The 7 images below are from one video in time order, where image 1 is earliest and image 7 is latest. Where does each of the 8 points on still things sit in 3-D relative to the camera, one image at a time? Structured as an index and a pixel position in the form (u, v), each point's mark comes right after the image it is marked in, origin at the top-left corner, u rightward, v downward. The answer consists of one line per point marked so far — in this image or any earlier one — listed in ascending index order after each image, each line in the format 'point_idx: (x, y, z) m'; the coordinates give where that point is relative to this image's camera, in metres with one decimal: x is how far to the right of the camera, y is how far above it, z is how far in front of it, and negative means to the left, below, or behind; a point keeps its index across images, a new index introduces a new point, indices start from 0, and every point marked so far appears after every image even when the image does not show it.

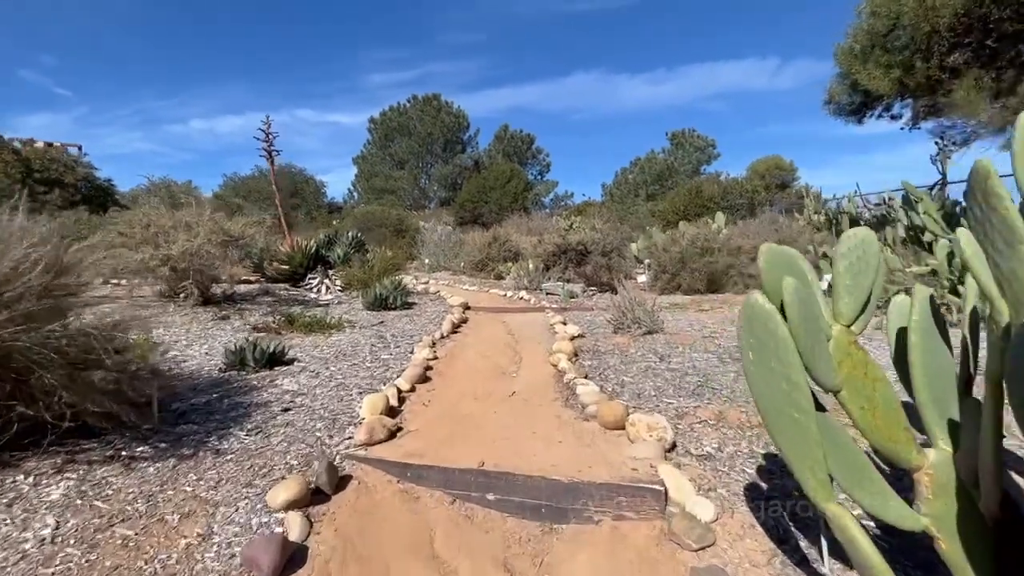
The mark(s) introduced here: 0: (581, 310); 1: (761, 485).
0: (+1.3, -0.4, +9.4) m
1: (+1.5, -1.2, +2.9) m
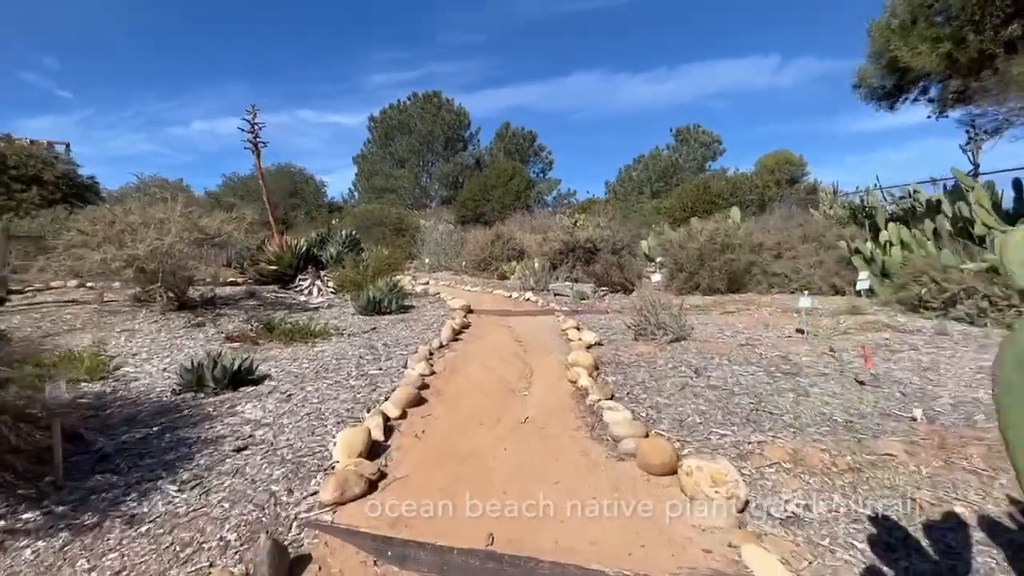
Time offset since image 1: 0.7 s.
0: (+1.5, -0.4, +8.6) m
1: (+1.6, -1.2, +2.0) m
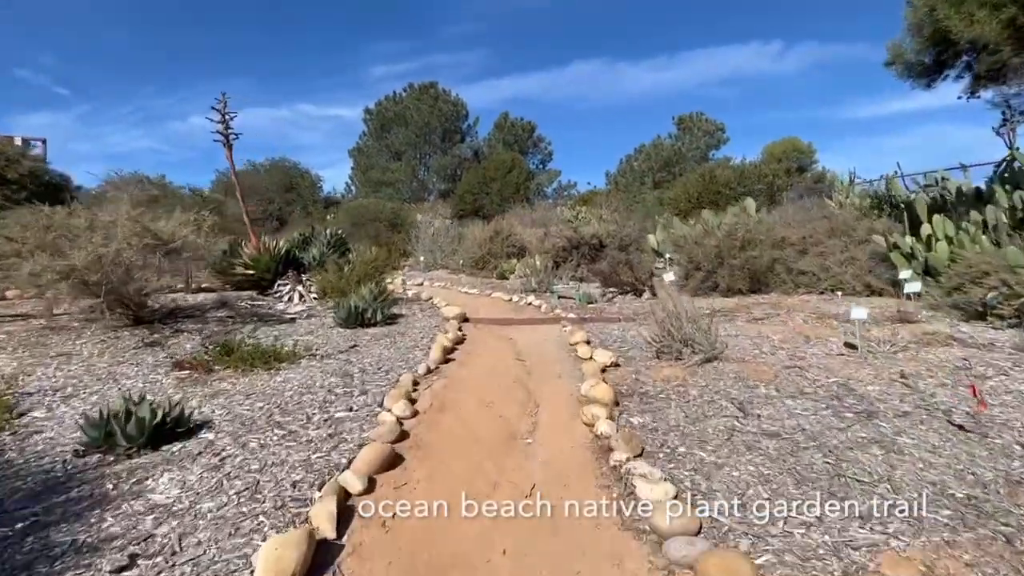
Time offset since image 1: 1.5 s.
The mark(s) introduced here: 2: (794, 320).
0: (+1.5, -0.5, +7.6) m
1: (+1.6, -1.4, +1.1) m
2: (+4.2, -0.5, +7.1) m
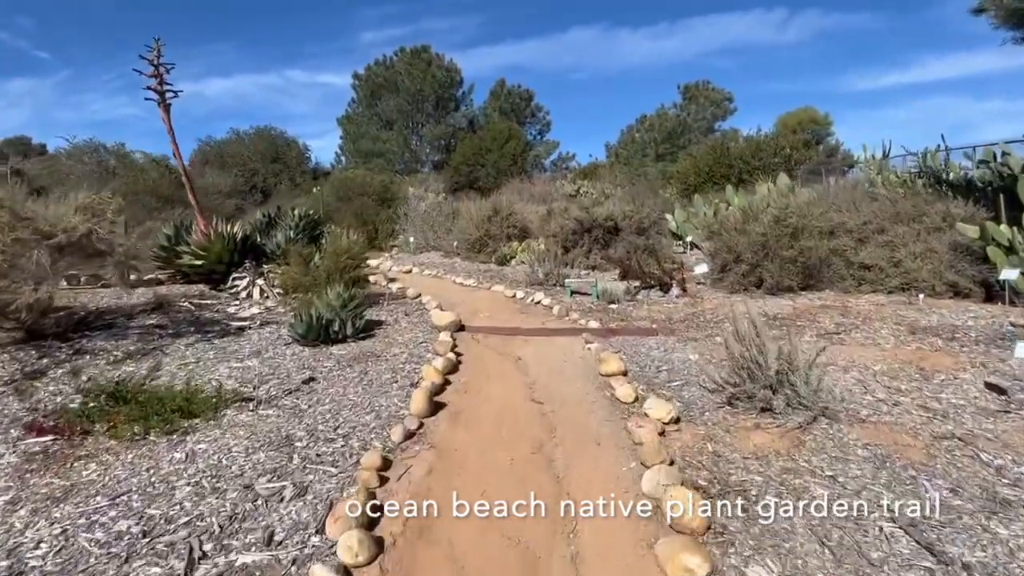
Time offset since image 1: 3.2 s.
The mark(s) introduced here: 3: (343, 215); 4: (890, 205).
0: (+1.6, -0.6, +6.0) m
1: (+1.7, -1.8, -0.5) m
2: (+4.3, -0.6, +5.5) m
3: (-6.1, +2.6, +17.6) m
4: (+6.8, +1.5, +8.7) m
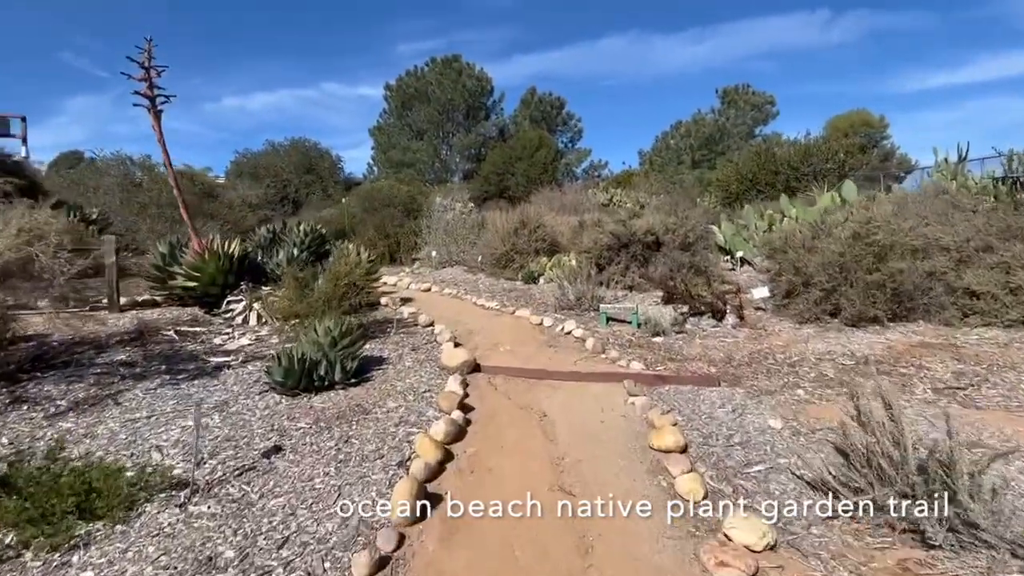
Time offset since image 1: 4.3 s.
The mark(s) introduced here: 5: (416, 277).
0: (+1.8, -0.9, +4.8) m
1: (+1.6, -2.0, -1.7) m
2: (+4.5, -0.9, +4.2) m
3: (-5.1, +2.1, +16.9) m
4: (+7.2, +1.0, +7.2) m
5: (-2.5, +0.3, +12.4) m
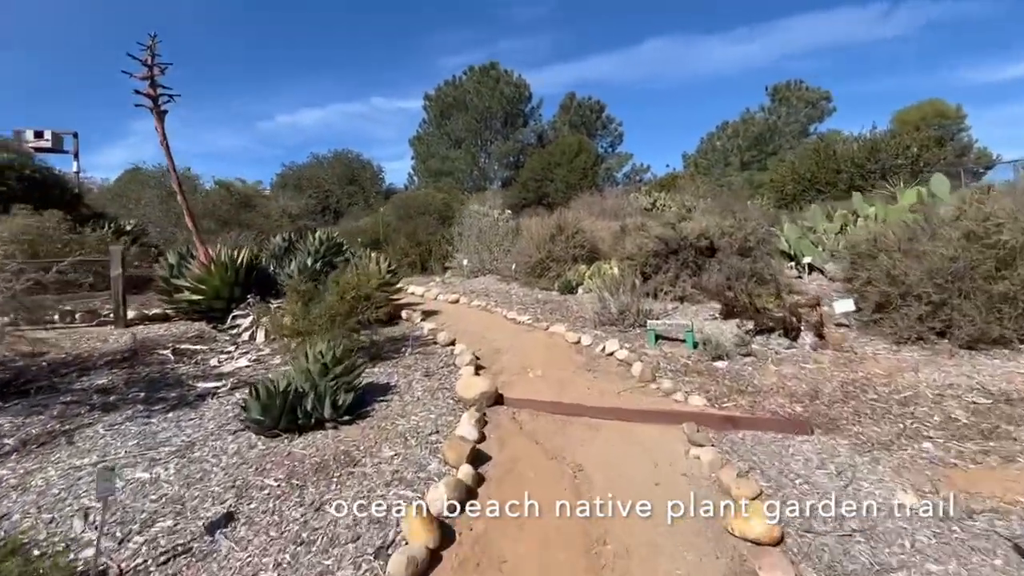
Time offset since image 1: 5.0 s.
0: (+2.0, -1.1, +3.7) m
1: (+1.2, -2.1, -2.8) m
2: (+4.6, -1.1, +2.8) m
3: (-3.9, +1.8, +16.3) m
4: (+7.6, +0.9, +5.6) m
5: (-1.6, 0.0, +11.6) m
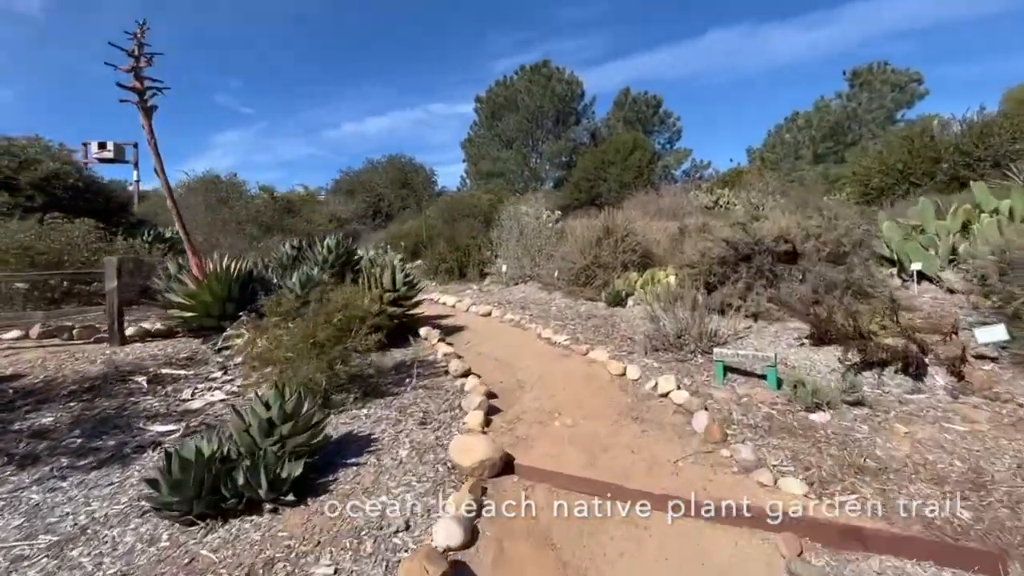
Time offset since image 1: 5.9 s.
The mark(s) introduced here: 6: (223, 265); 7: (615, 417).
0: (+2.0, -1.3, +2.3) m
1: (+0.5, -2.2, -4.1) m
2: (+4.5, -1.2, +1.1) m
3: (-2.5, +1.5, +15.5) m
4: (+7.8, +0.7, +3.6) m
5: (-0.7, -0.2, +10.5) m
6: (-3.7, +0.3, +6.3) m
7: (+0.9, -1.1, +4.1) m
